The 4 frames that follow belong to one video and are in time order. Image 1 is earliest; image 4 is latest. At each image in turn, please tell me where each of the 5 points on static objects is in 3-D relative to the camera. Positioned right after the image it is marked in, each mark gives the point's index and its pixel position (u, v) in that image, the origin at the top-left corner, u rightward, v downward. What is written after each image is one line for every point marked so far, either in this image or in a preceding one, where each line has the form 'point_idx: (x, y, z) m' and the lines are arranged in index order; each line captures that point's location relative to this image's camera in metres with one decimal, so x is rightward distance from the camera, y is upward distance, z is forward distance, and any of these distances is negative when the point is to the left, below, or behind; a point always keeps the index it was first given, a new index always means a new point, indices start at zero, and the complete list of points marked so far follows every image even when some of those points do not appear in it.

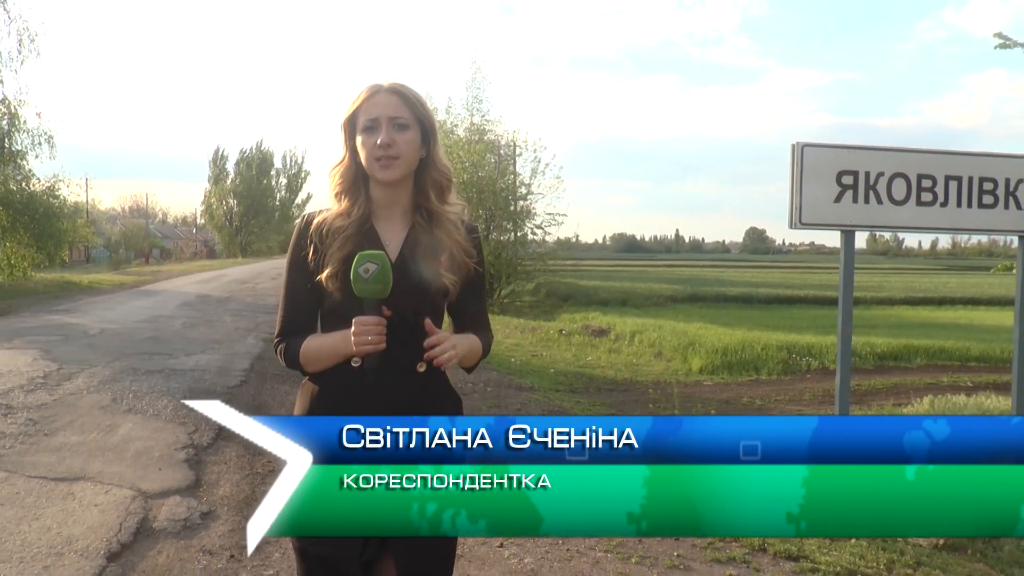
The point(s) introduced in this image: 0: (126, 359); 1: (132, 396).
0: (-4.3, -0.8, +9.7) m
1: (-3.3, -0.9, +7.5) m
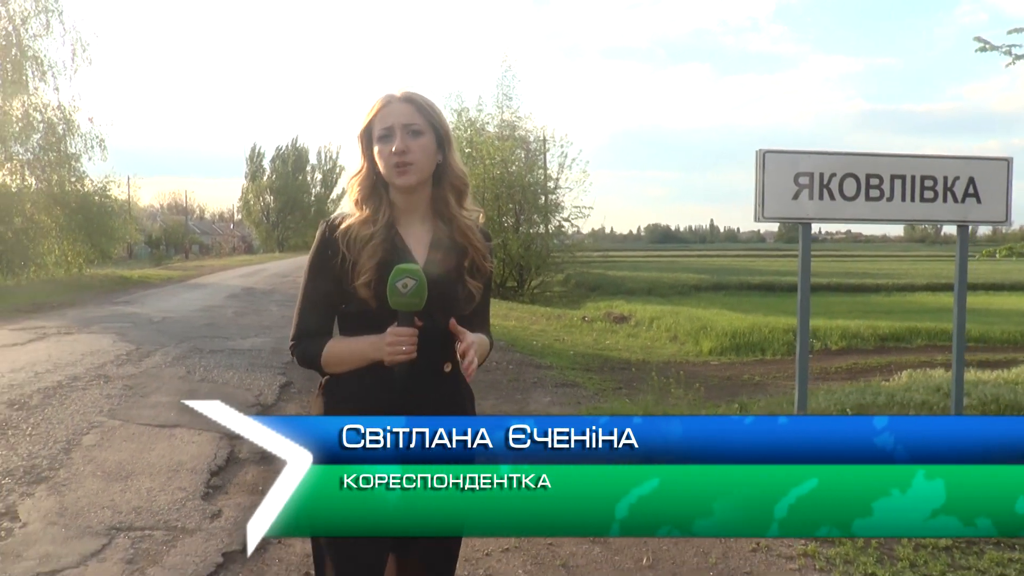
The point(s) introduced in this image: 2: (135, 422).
0: (-4.1, -0.7, +11.1) m
1: (-3.1, -0.8, +8.9) m
2: (-2.7, -0.9, +6.1) m
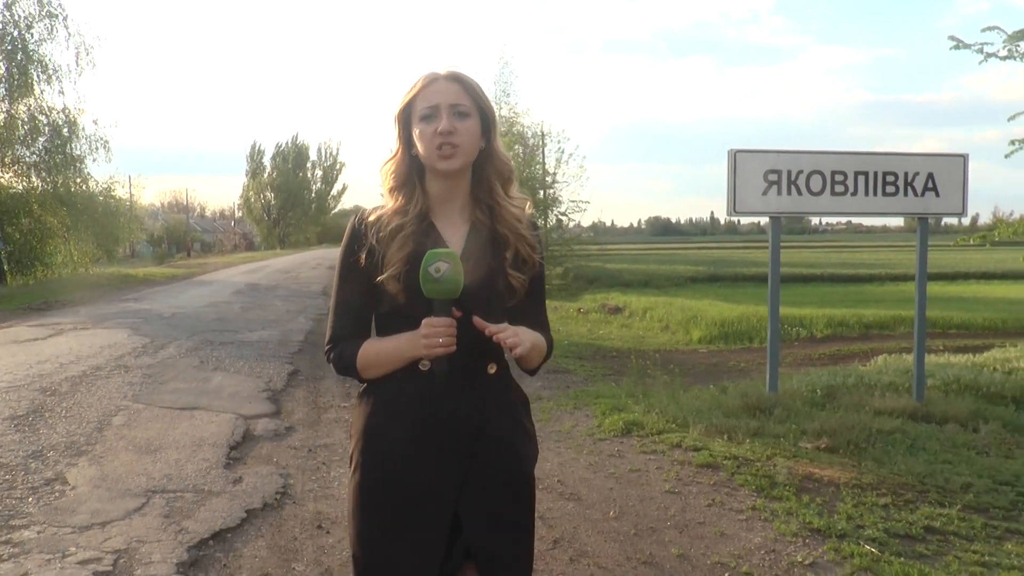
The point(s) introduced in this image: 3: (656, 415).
0: (-4.2, -0.6, +11.7) m
1: (-3.2, -0.8, +9.4) m
2: (-2.7, -0.9, +6.7) m
3: (+1.1, -1.0, +6.9) m
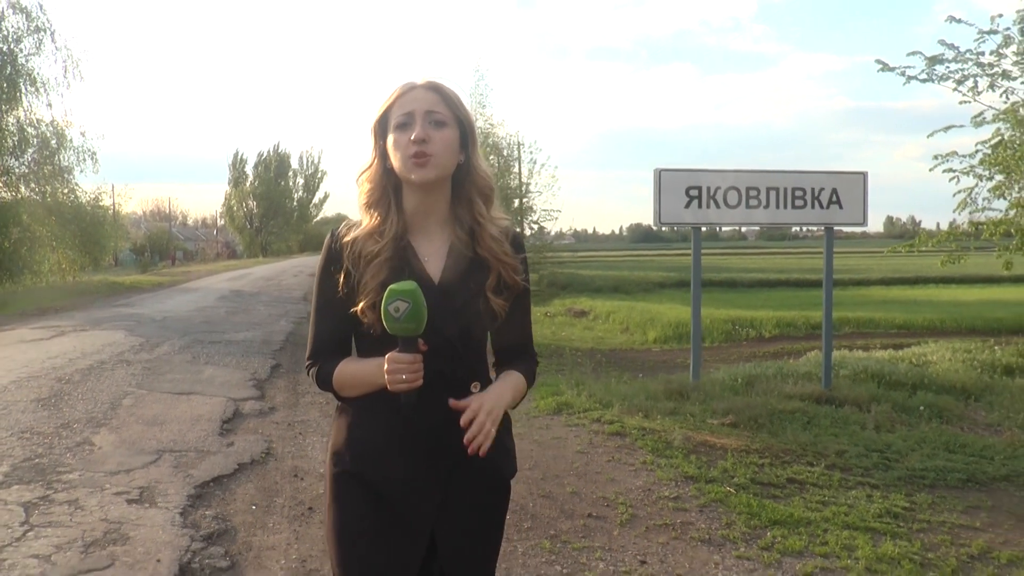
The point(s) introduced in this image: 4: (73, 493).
0: (-4.7, -0.7, +12.8) m
1: (-3.7, -0.8, +10.5) m
2: (-3.2, -0.9, +7.8) m
3: (+0.7, -1.0, +8.1) m
4: (-2.3, -1.1, +4.6) m
